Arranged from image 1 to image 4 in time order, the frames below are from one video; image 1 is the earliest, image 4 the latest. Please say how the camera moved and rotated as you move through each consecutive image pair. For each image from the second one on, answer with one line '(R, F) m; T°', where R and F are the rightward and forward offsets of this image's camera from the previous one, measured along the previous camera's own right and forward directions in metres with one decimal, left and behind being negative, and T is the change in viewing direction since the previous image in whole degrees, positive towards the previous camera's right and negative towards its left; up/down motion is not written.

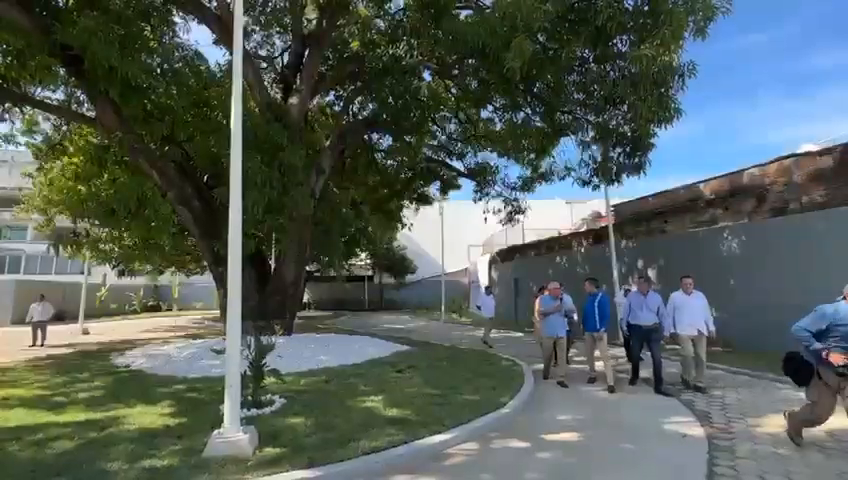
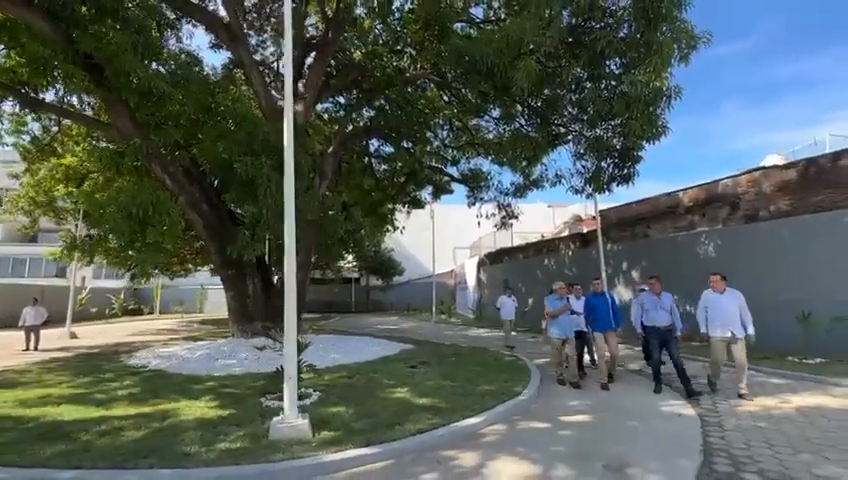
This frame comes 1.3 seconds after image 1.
(-0.5, -0.7) m; +2°
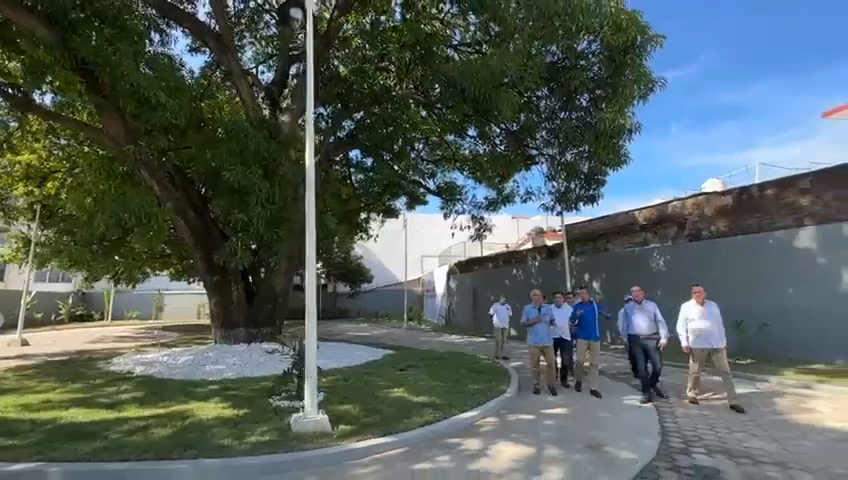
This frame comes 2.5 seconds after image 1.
(-0.5, -0.8) m; +4°
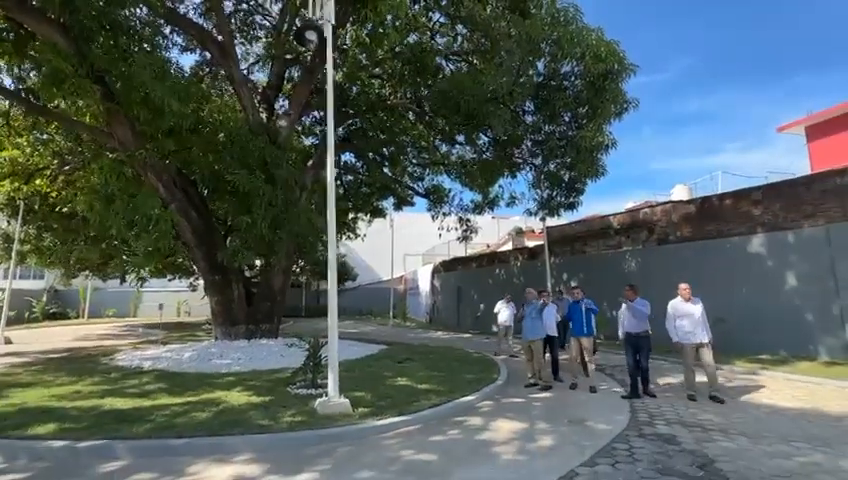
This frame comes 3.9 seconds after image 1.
(-0.4, -1.0) m; +2°
